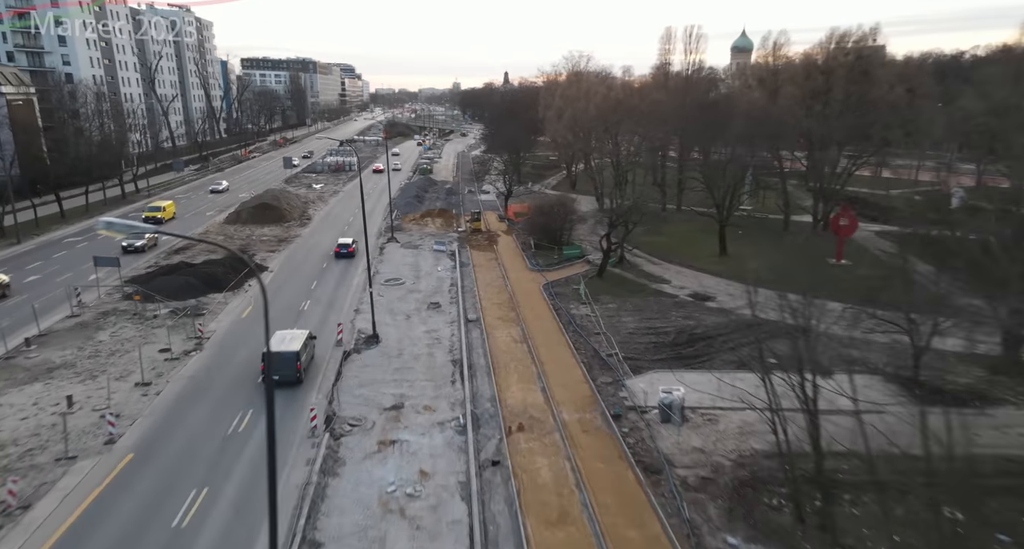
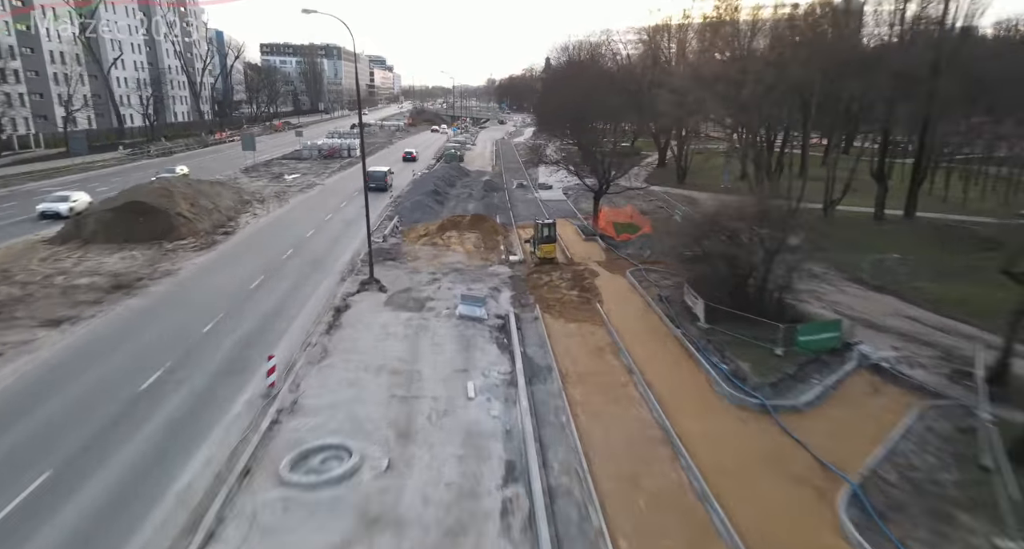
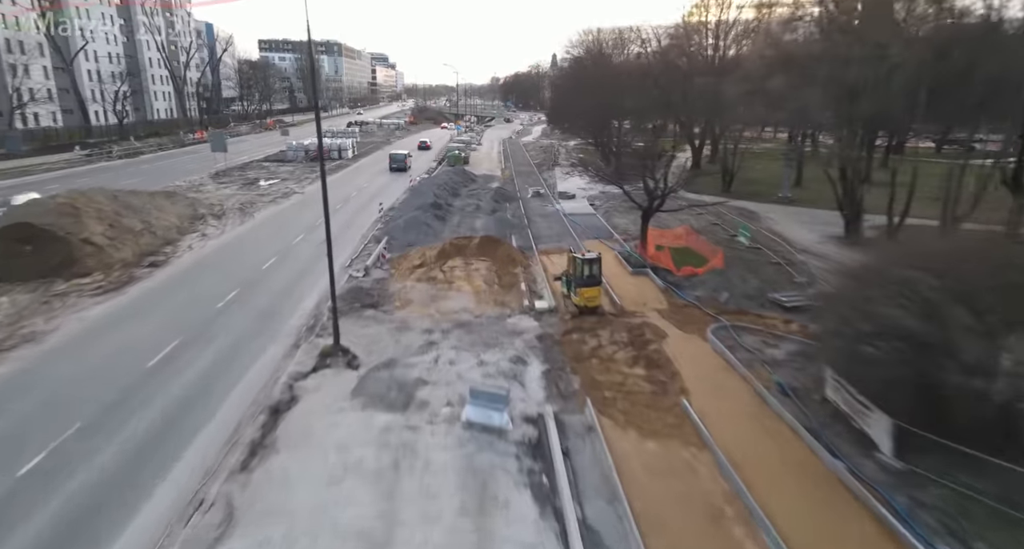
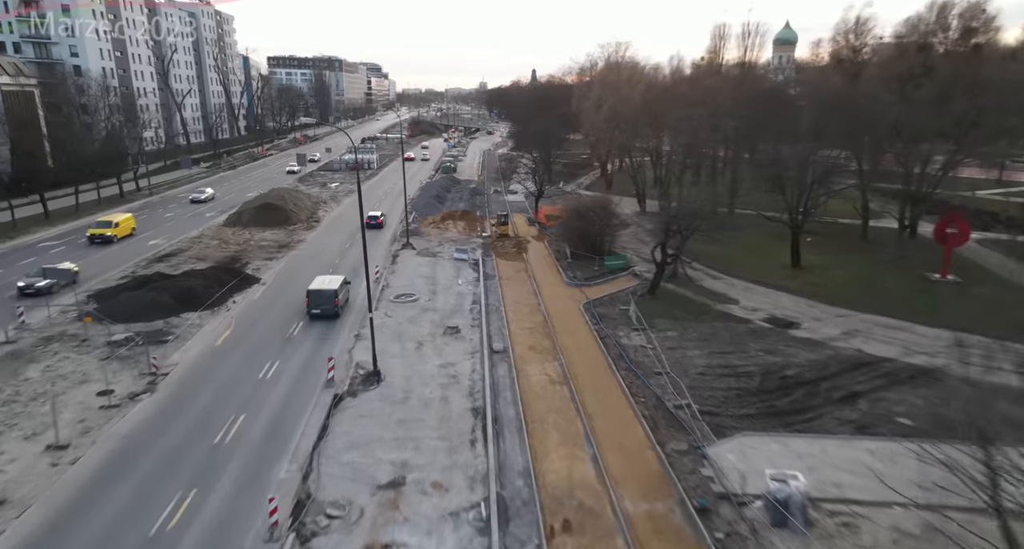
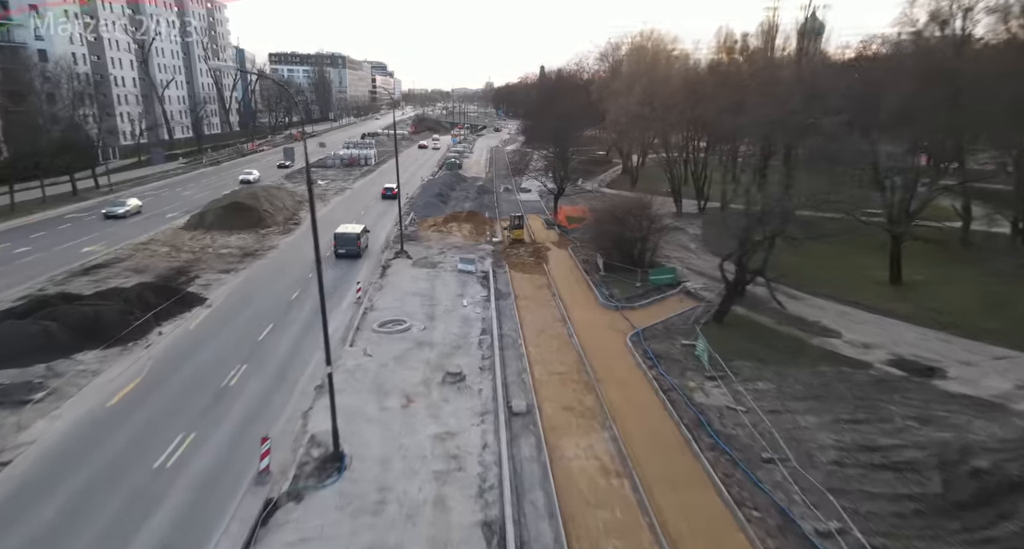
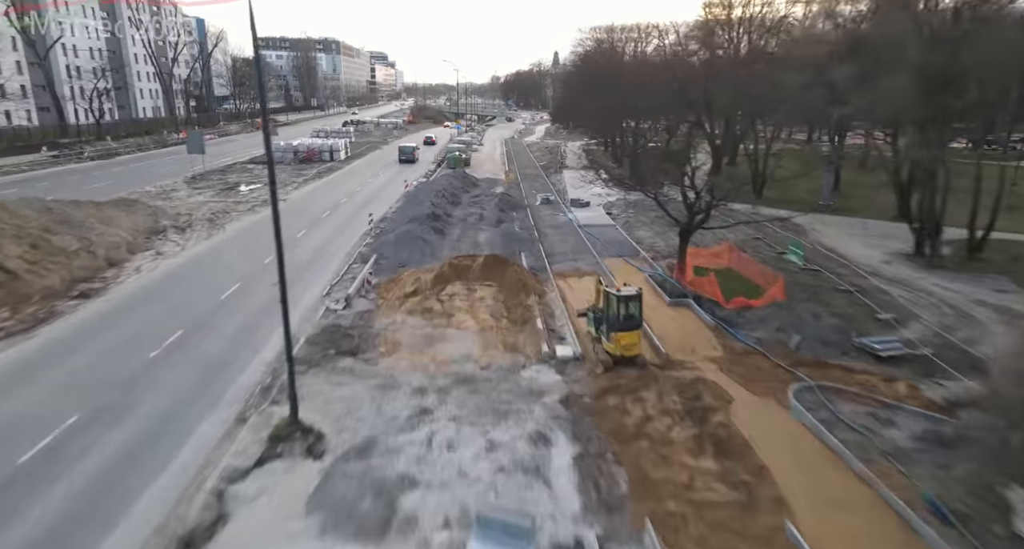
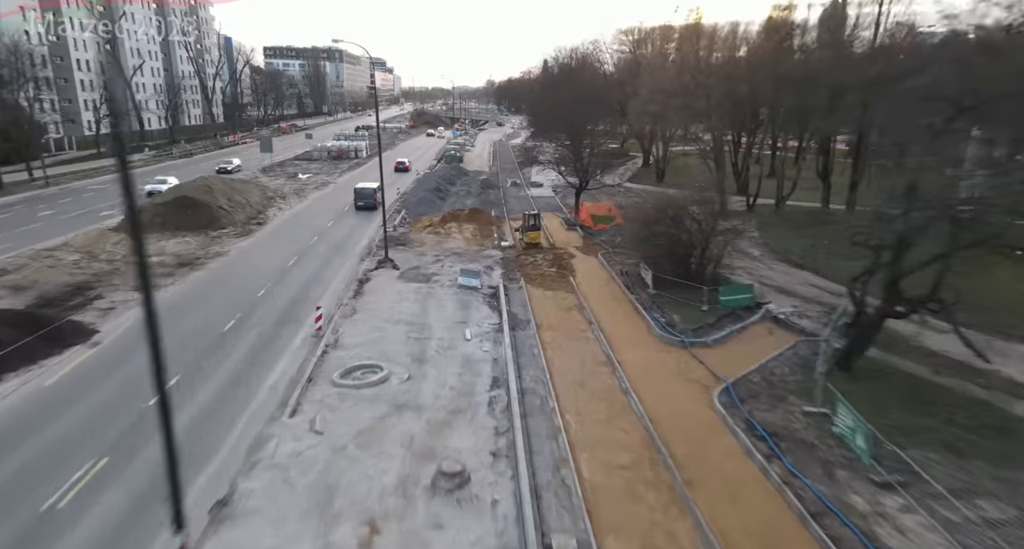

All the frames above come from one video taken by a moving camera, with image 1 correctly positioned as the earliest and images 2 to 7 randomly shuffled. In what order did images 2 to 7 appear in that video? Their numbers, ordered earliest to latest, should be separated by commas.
4, 5, 7, 2, 3, 6
